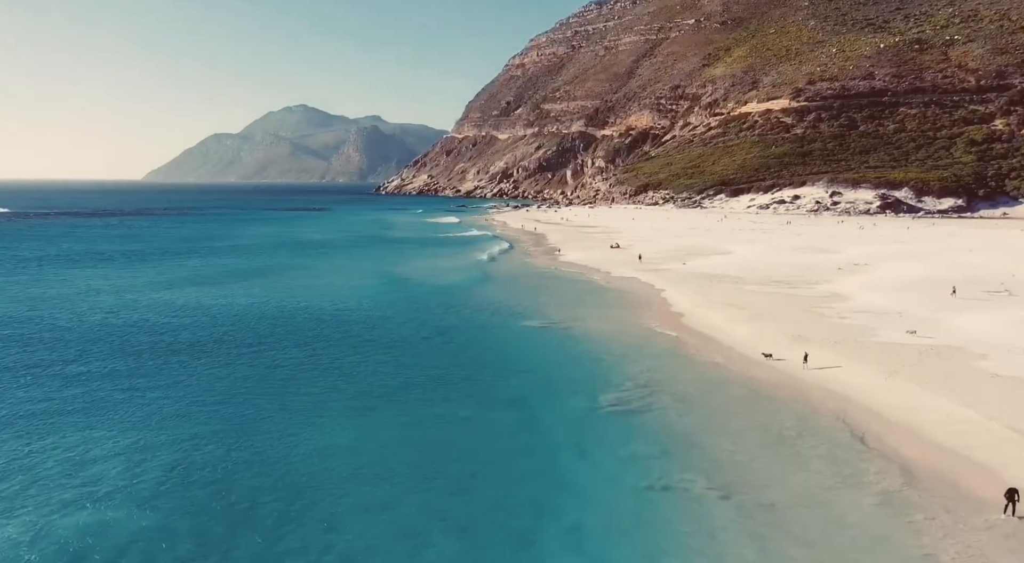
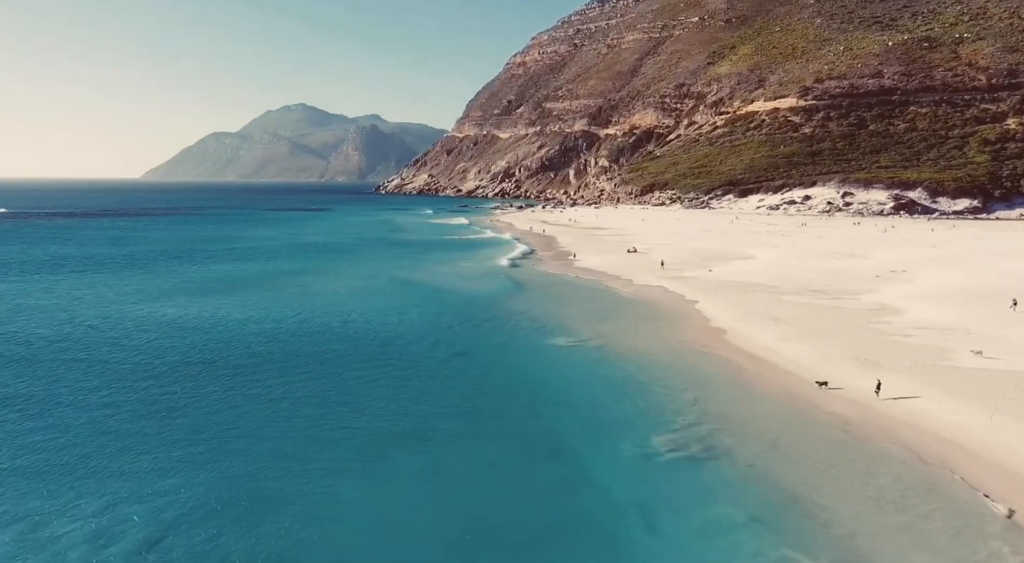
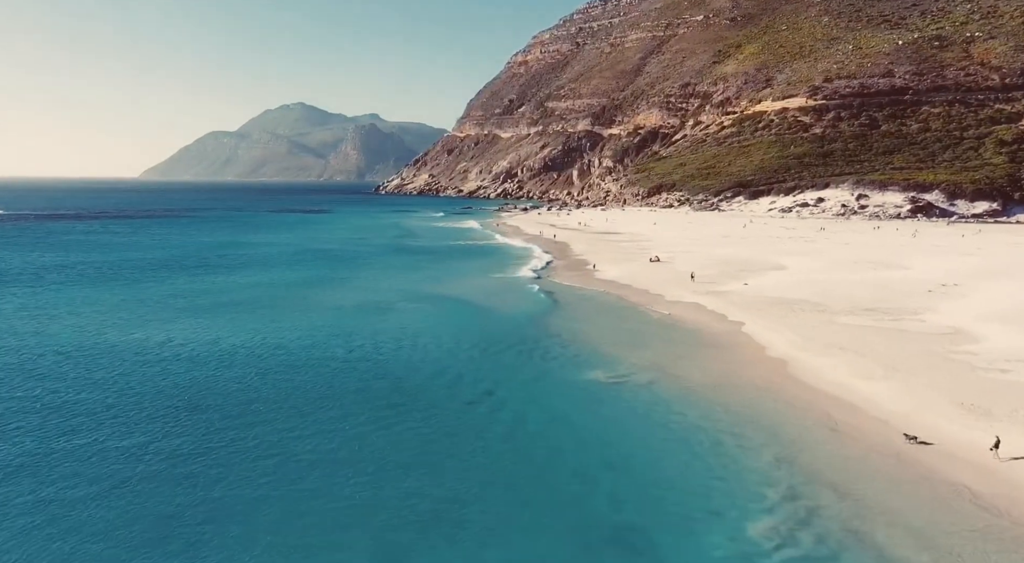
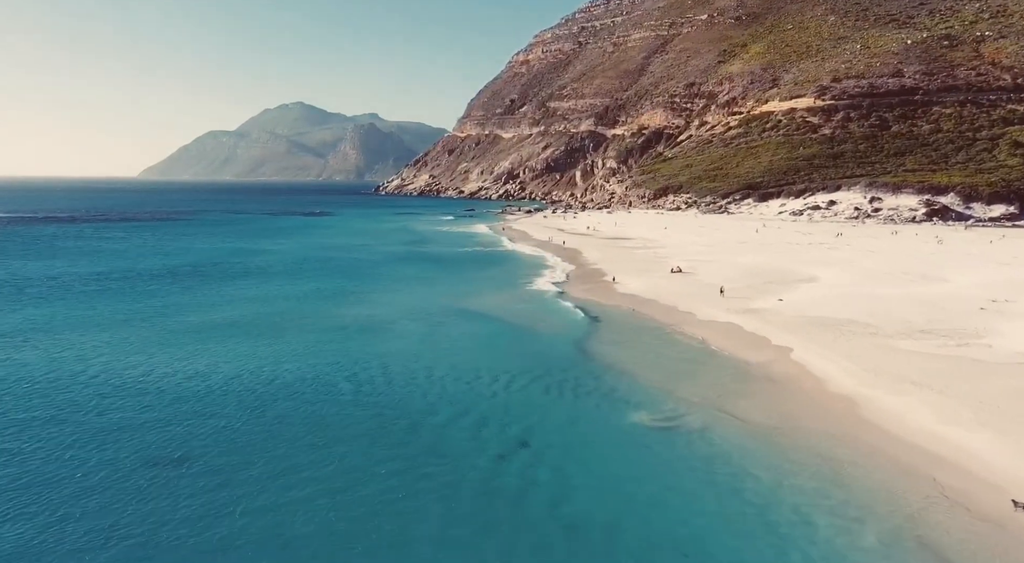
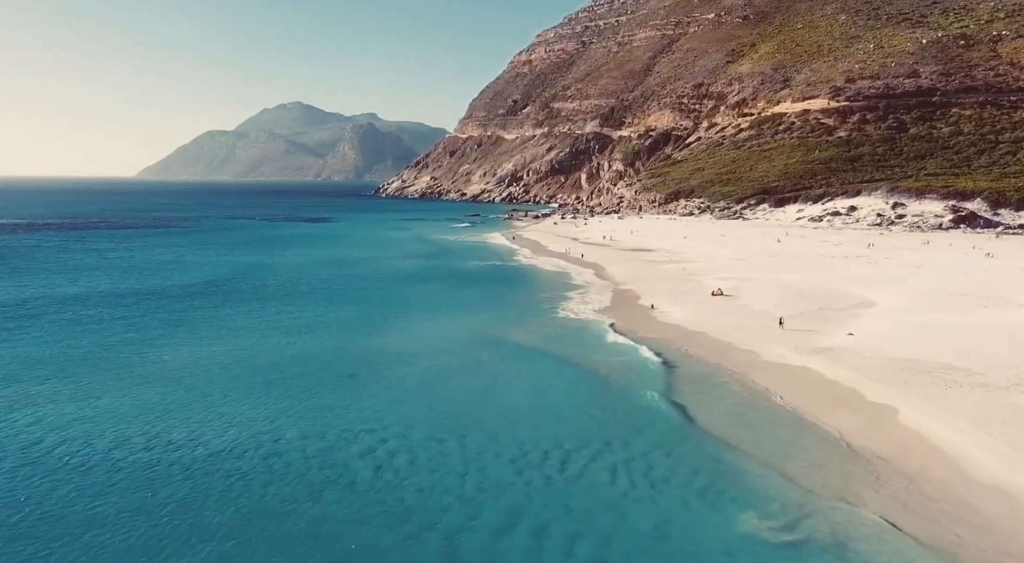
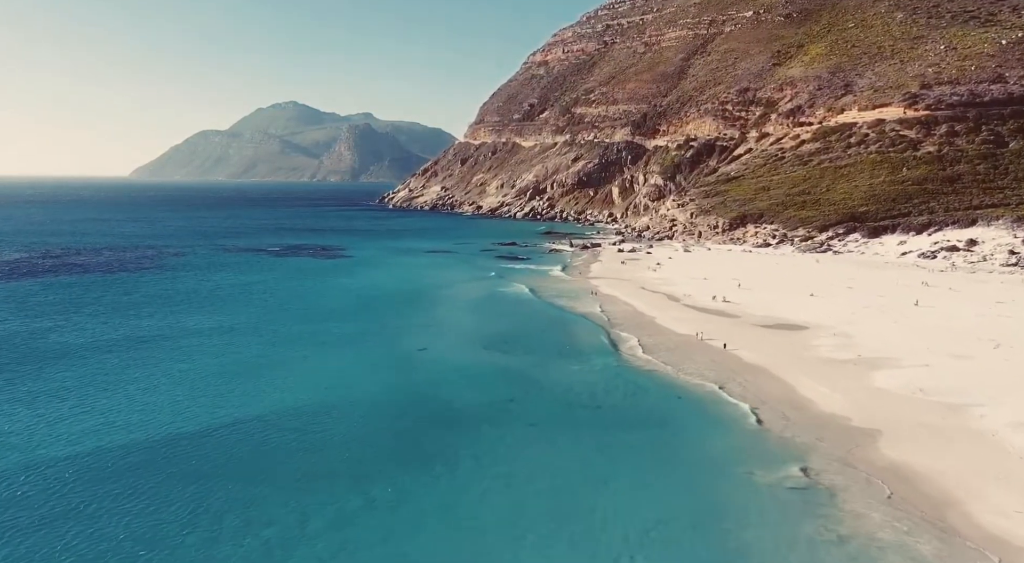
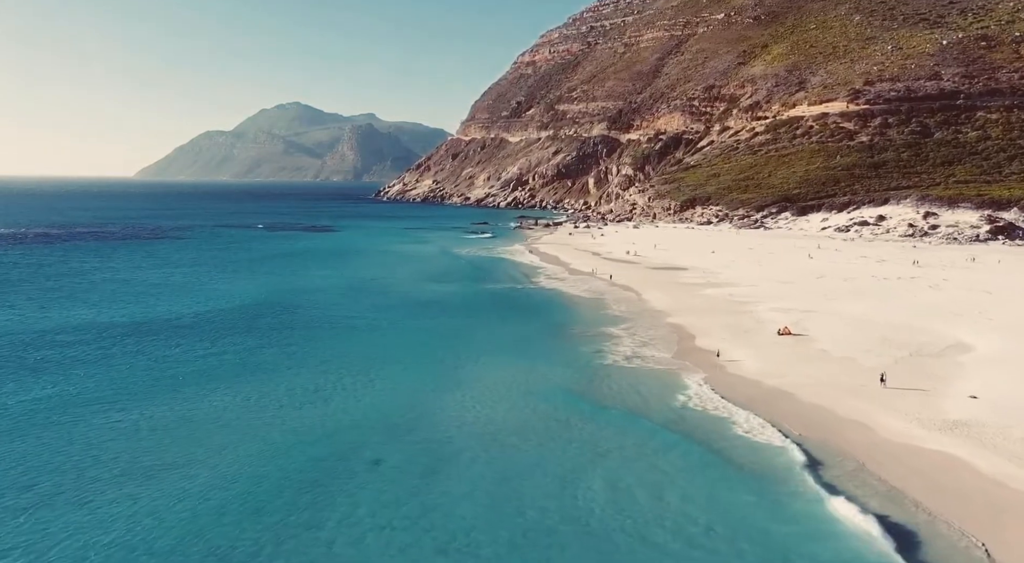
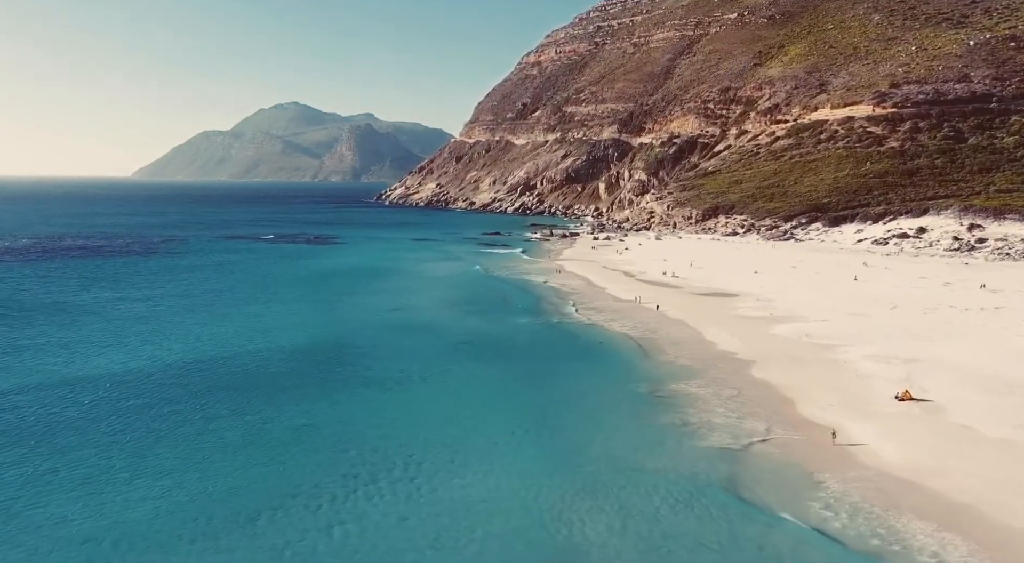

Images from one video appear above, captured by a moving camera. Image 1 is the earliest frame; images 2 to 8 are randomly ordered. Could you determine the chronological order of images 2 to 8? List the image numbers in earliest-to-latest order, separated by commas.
2, 3, 4, 5, 7, 8, 6
